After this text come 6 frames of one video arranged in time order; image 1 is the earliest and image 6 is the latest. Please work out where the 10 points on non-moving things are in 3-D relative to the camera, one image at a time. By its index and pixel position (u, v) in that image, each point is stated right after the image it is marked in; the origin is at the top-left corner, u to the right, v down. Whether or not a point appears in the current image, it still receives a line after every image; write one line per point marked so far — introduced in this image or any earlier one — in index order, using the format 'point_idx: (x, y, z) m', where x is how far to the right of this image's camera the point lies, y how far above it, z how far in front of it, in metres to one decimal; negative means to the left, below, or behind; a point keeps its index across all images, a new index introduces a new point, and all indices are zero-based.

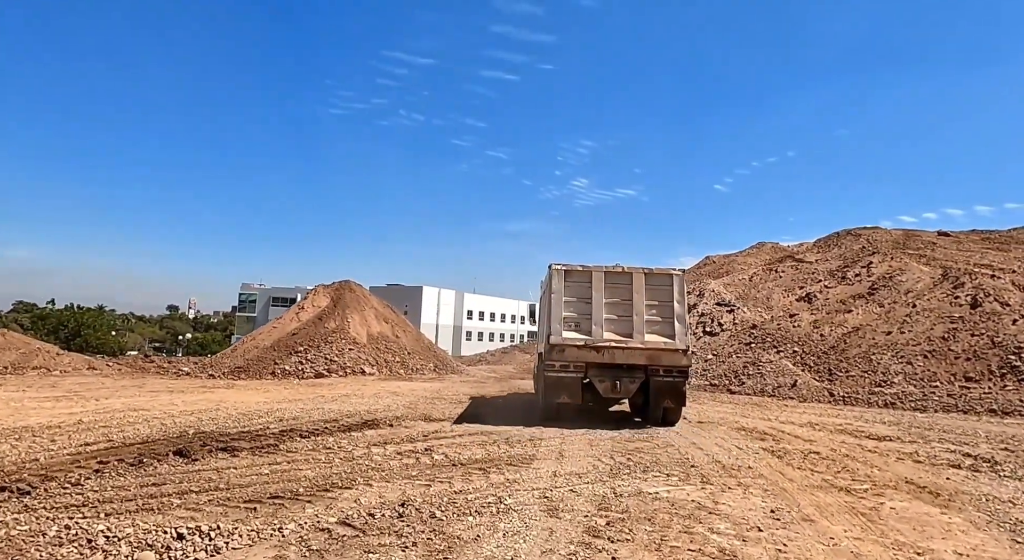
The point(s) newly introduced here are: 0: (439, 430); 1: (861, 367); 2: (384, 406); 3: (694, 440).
0: (-1.2, -2.5, +10.5) m
1: (+10.9, -2.7, +19.9) m
2: (-2.7, -2.7, +13.5) m
3: (+2.9, -2.5, +10.0) m
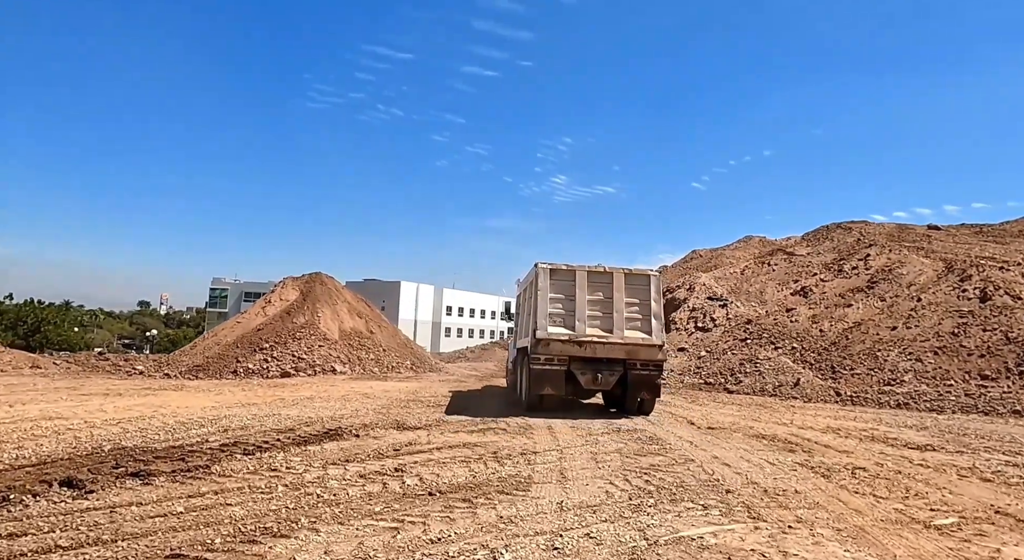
0: (-1.4, -2.3, +8.9) m
1: (+10.4, -2.5, +18.7) m
2: (-3.0, -2.4, +11.8) m
3: (+2.7, -2.3, +8.5) m
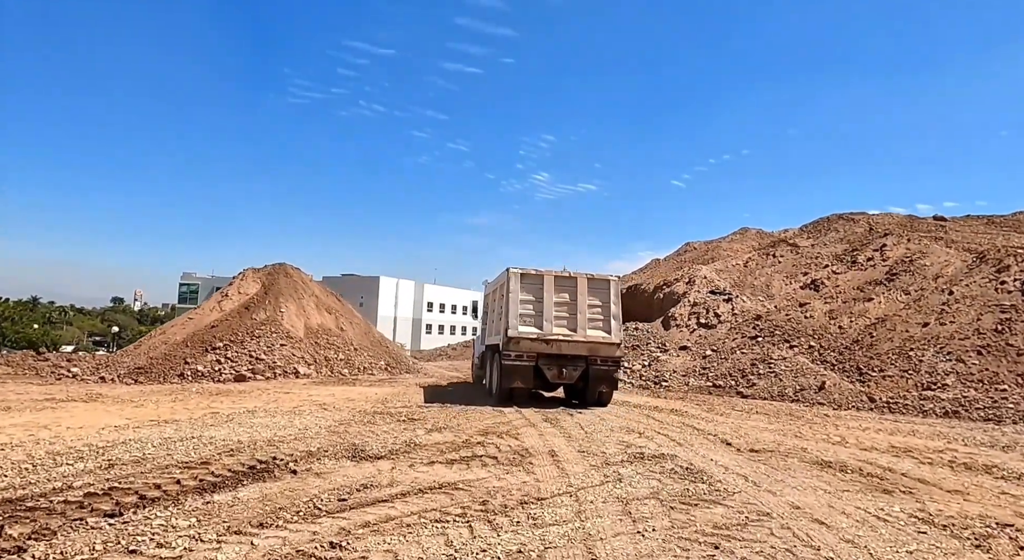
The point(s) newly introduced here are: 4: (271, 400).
0: (-1.4, -2.0, +6.4) m
1: (+10.0, -2.2, +16.6) m
2: (-3.1, -2.2, +9.3) m
3: (+2.6, -2.1, +6.2) m
4: (-4.8, -2.4, +12.8) m
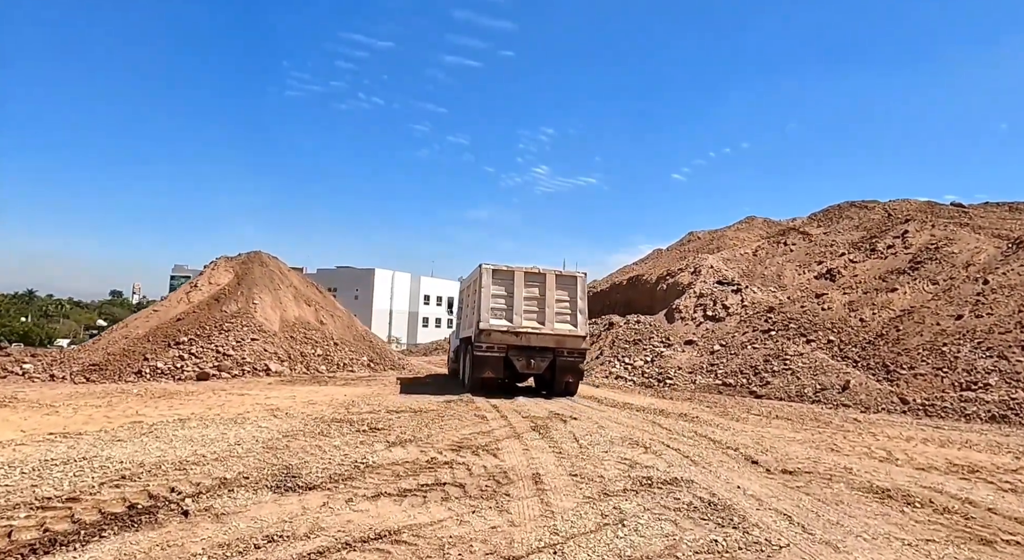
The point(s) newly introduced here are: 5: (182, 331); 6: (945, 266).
0: (-1.7, -1.9, +4.7) m
1: (+9.8, -1.9, +14.8) m
2: (-3.4, -2.0, +7.6) m
3: (+2.4, -1.9, +4.5) m
4: (-5.1, -2.1, +11.1) m
5: (-10.0, -1.6, +19.5) m
6: (+12.8, +0.4, +18.9) m
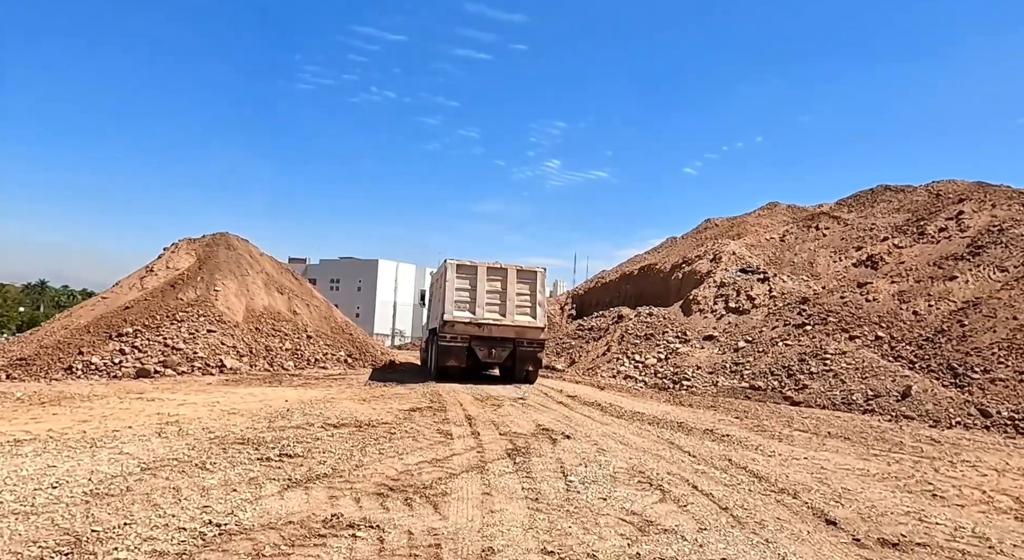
0: (-2.2, -1.6, +2.2) m
1: (+9.5, -1.6, +12.1) m
2: (-3.8, -1.7, +5.1) m
3: (+1.9, -1.6, +1.8) m
4: (-5.4, -1.8, +8.6) m
5: (-10.2, -1.1, +17.1) m
6: (+12.6, +0.7, +16.1) m
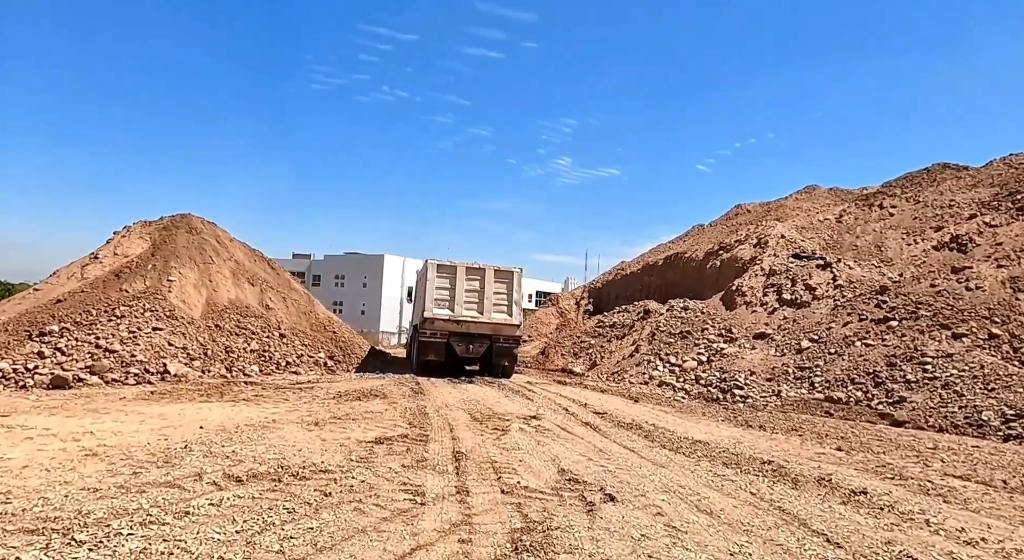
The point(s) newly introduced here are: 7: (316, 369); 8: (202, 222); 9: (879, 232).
0: (-2.2, -1.3, -1.0) m
1: (+9.6, -1.3, +8.7) m
2: (-3.8, -1.4, +1.9) m
3: (+1.9, -1.4, -1.4) m
4: (-5.3, -1.5, +5.5) m
5: (-10.0, -0.8, +14.0) m
6: (+12.8, +1.1, +12.6) m
7: (-4.9, -2.2, +16.0) m
8: (-9.0, +1.7, +18.8) m
9: (+10.5, +1.4, +18.3) m
